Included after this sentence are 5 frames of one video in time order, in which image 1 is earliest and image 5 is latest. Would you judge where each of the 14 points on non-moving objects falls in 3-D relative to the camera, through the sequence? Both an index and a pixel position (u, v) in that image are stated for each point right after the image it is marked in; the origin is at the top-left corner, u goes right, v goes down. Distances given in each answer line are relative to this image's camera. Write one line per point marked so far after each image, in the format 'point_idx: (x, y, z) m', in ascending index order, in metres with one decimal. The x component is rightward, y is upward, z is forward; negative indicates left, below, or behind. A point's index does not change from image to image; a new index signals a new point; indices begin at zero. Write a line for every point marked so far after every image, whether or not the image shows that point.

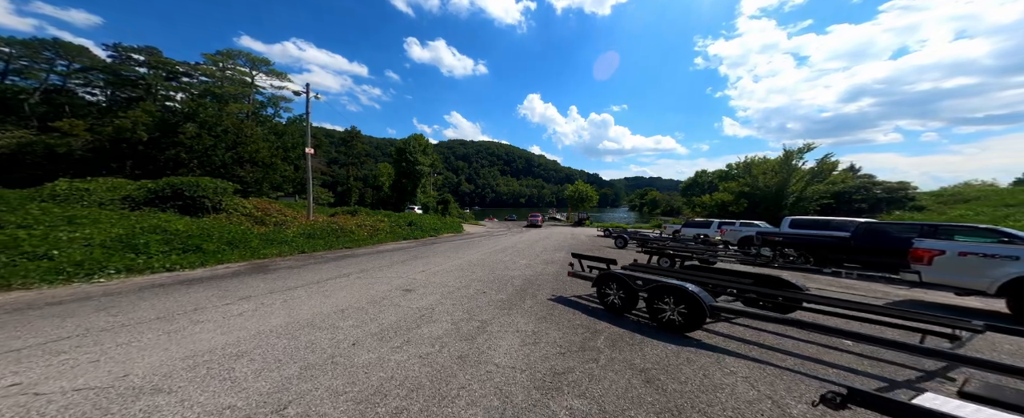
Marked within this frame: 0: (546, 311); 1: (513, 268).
0: (+0.7, -2.1, +6.2) m
1: (0.0, -2.1, +10.8) m
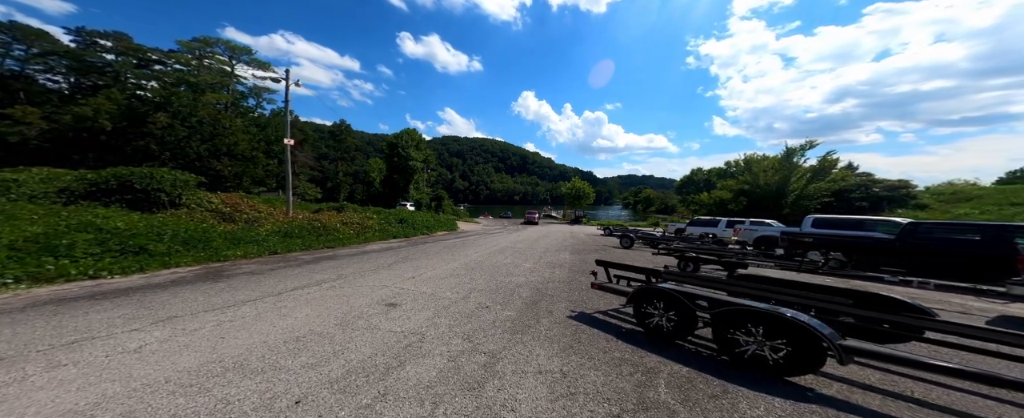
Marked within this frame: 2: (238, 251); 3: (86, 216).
0: (+0.9, -2.0, +4.8) m
1: (+0.1, -2.0, +9.4) m
2: (-7.9, -1.2, +8.6) m
3: (-11.8, -0.2, +8.3) m
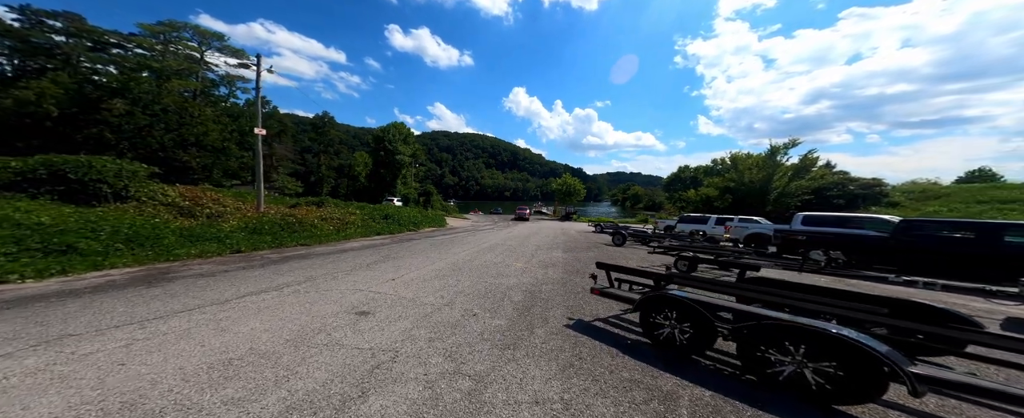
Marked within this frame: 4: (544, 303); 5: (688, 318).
0: (+0.8, -1.9, +4.1) m
1: (-0.2, -1.9, +8.7) m
2: (-8.2, -1.0, +7.7) m
3: (-12.0, 0.0, +7.2) m
4: (+0.6, -1.9, +6.1) m
5: (+2.3, -1.4, +3.9) m
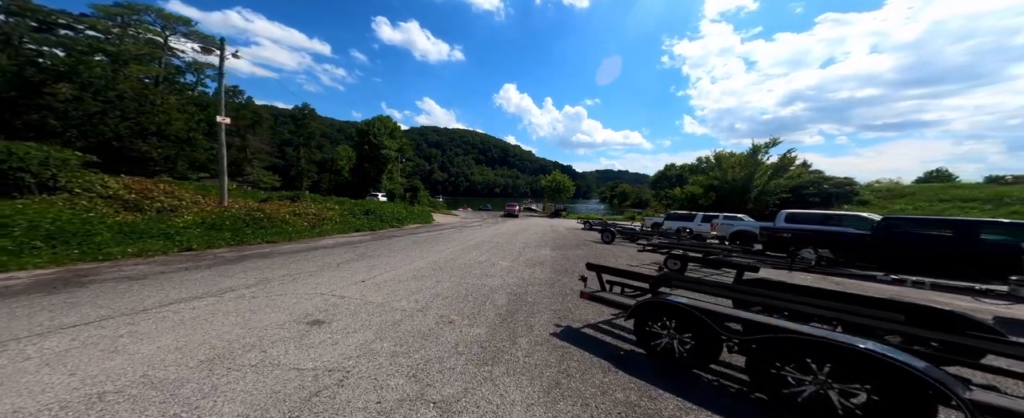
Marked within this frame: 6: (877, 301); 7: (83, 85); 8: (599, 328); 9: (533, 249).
0: (+0.5, -1.9, +3.6) m
1: (-0.6, -1.7, +8.2) m
2: (-8.5, -0.9, +6.8) m
3: (-12.4, +0.1, +6.2) m
4: (+0.3, -1.8, +5.6) m
5: (+2.1, -1.4, +3.5) m
6: (+5.1, -1.3, +4.2) m
7: (-25.7, +7.6, +18.4) m
8: (+1.4, -1.9, +4.8) m
9: (+0.9, -1.7, +12.7) m
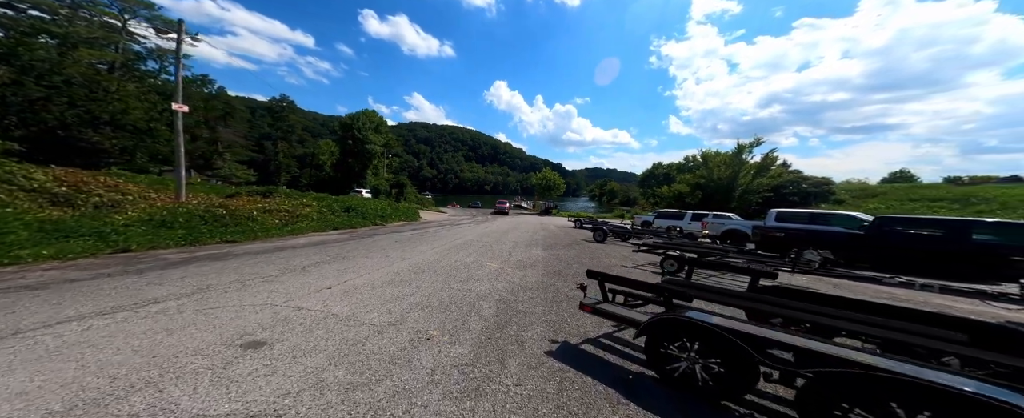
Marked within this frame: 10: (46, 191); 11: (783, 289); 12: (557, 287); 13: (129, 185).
0: (+0.4, -1.8, +3.0) m
1: (-0.9, -1.7, +7.4) m
2: (-8.8, -0.8, +5.8) m
3: (-12.5, +0.3, +5.1) m
4: (+0.1, -1.8, +4.9) m
5: (+1.9, -1.3, +2.8) m
6: (+4.9, -1.3, +3.7) m
7: (-26.3, +7.9, +16.8) m
8: (+1.2, -1.8, +4.1) m
9: (+0.4, -1.6, +12.0) m
10: (-12.6, +0.5, +8.5) m
11: (+4.3, -1.3, +4.7) m
12: (+1.0, -1.8, +6.9) m
13: (-13.7, +0.9, +11.1) m
